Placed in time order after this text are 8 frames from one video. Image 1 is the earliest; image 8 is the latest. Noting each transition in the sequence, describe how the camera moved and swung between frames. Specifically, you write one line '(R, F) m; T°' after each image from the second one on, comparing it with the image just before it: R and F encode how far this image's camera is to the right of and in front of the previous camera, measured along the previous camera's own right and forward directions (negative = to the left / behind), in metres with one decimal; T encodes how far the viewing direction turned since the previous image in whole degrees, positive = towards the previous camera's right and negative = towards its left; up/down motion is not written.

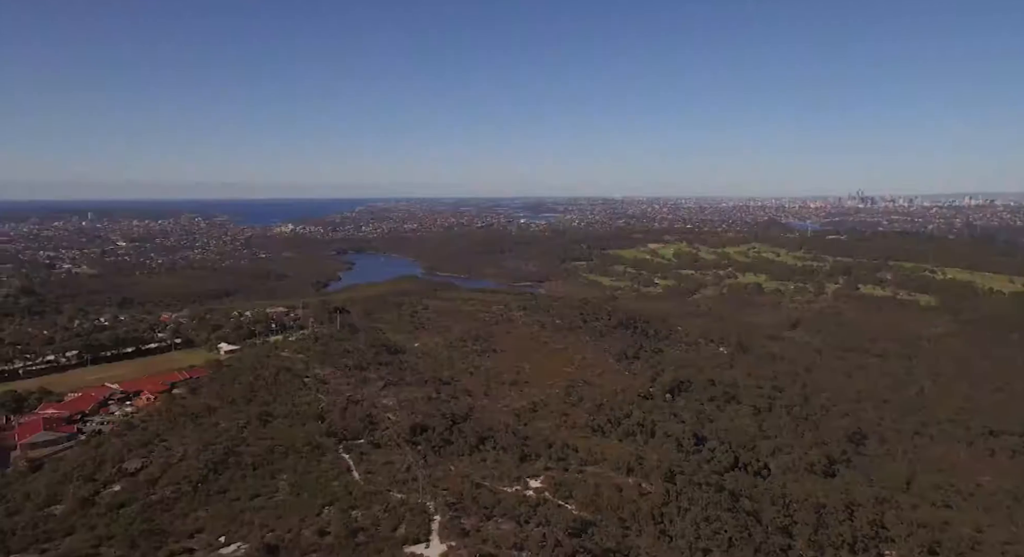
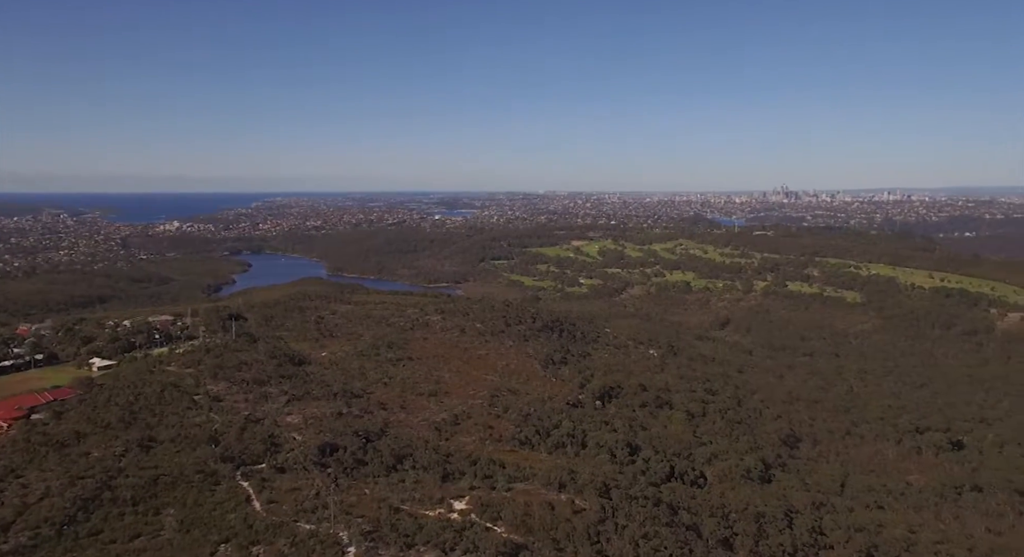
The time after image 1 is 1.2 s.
(-0.5, +2.3) m; +7°
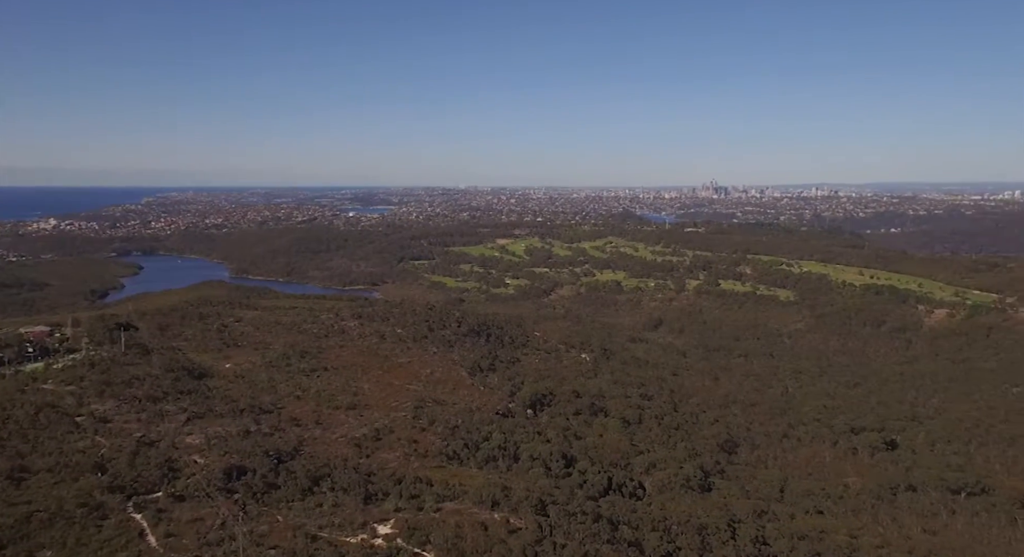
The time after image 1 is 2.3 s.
(-0.5, +1.8) m; +7°
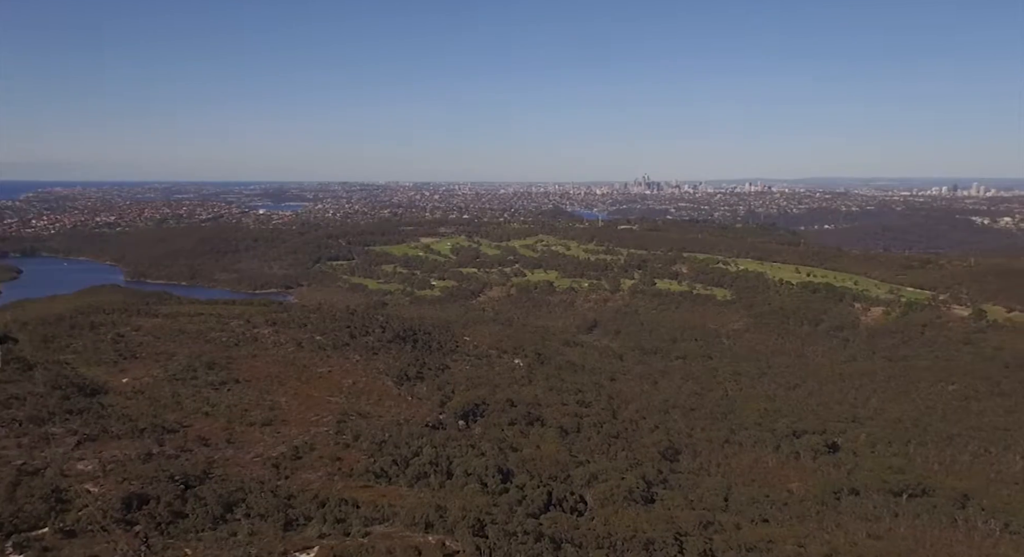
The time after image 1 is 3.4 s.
(-0.4, +1.6) m; +6°
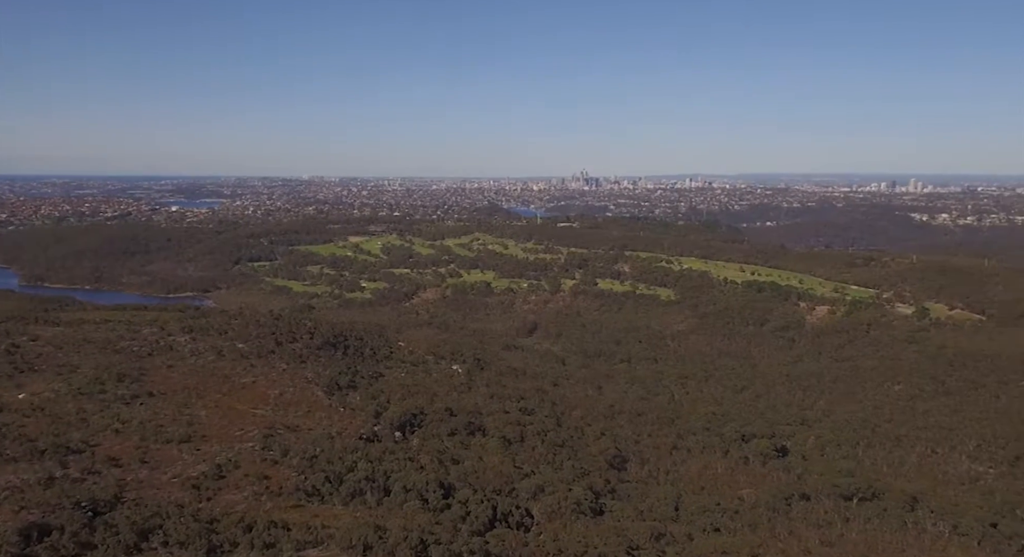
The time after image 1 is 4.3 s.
(-0.3, +1.3) m; +5°
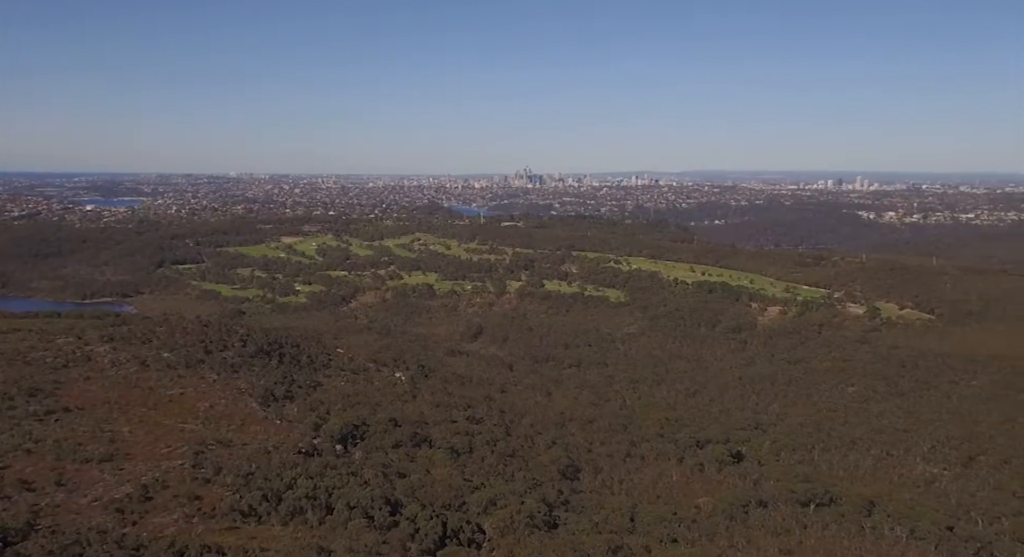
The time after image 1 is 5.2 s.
(-0.3, +1.1) m; +5°
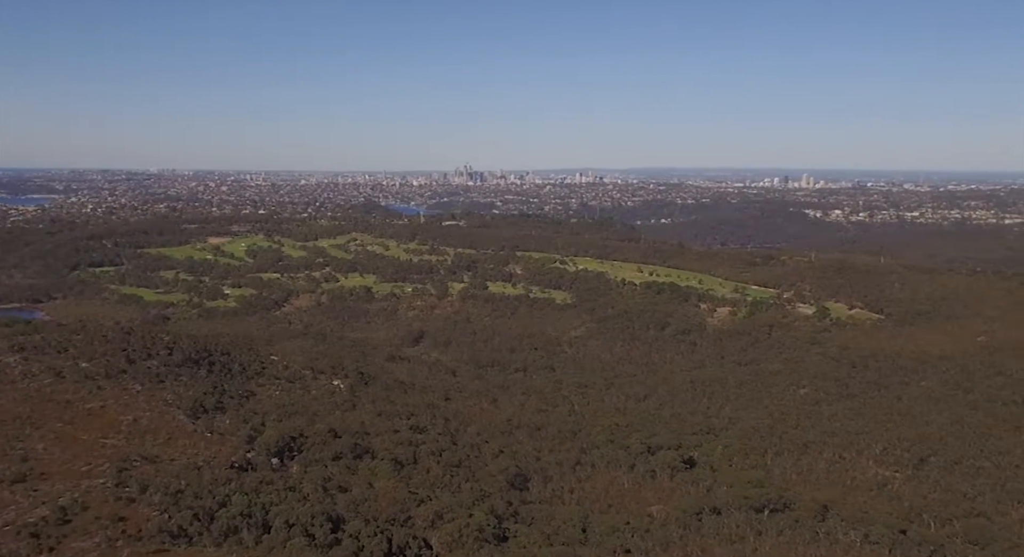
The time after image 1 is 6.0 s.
(-0.2, +1.0) m; +5°
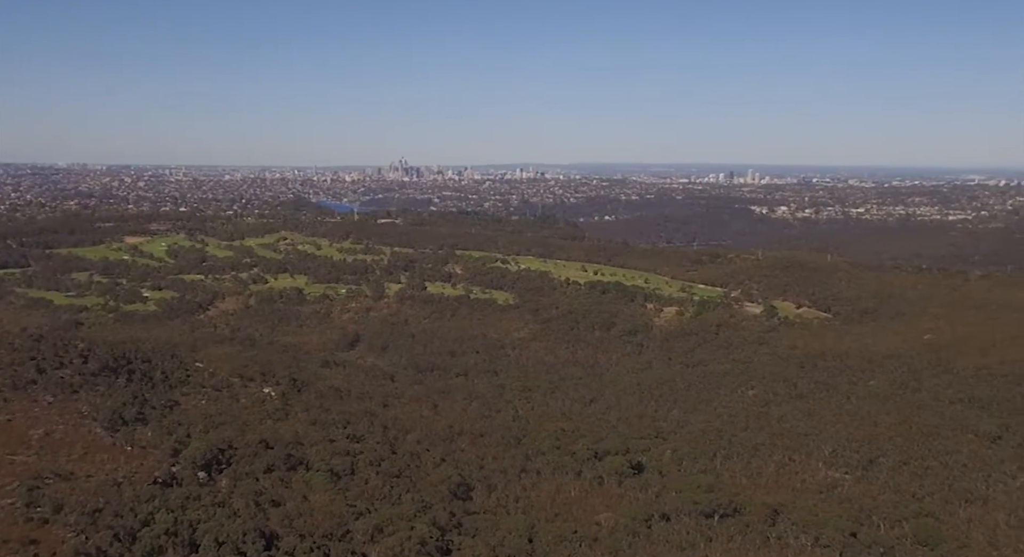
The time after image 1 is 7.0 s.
(0.0, +1.0) m; +5°
